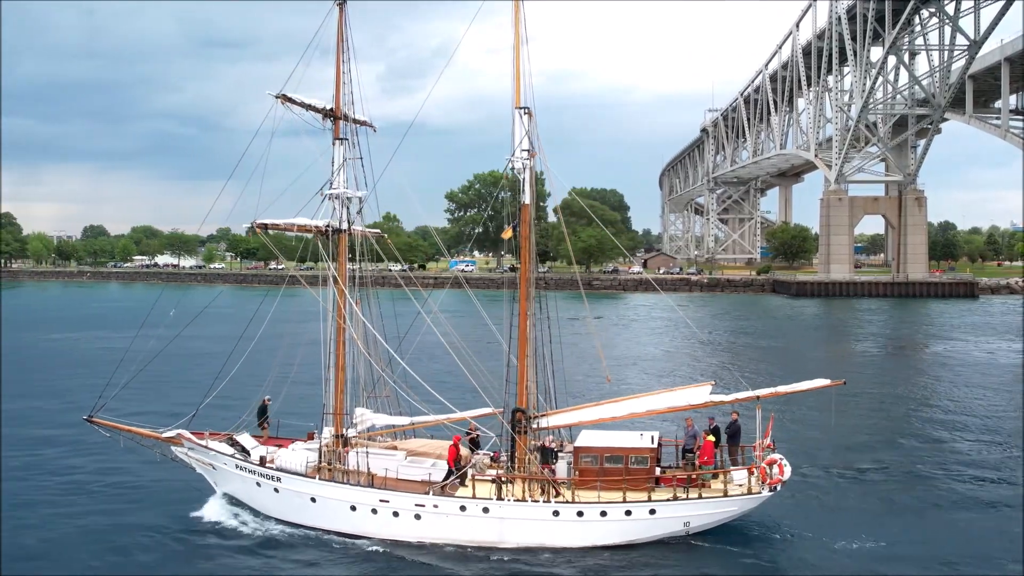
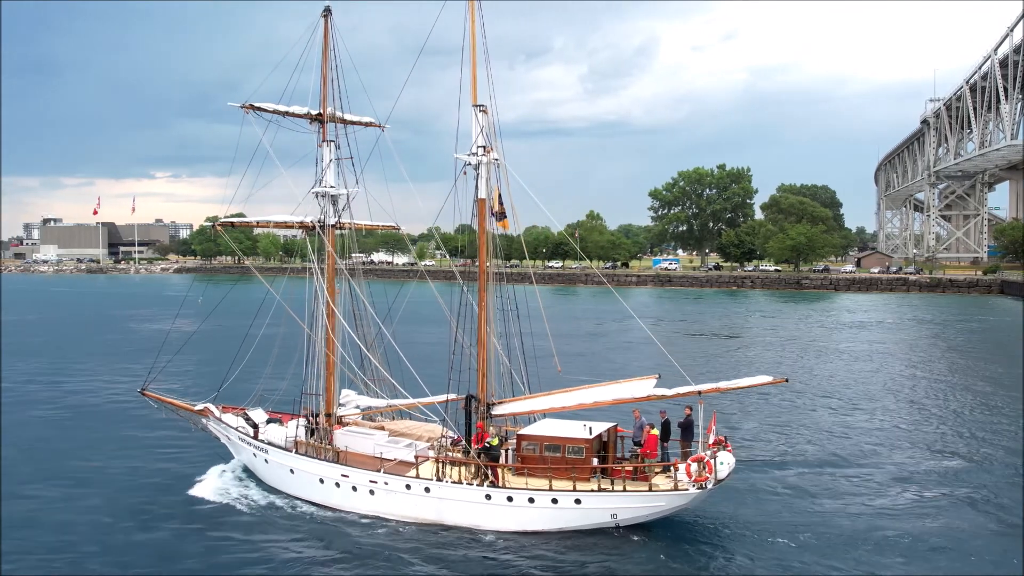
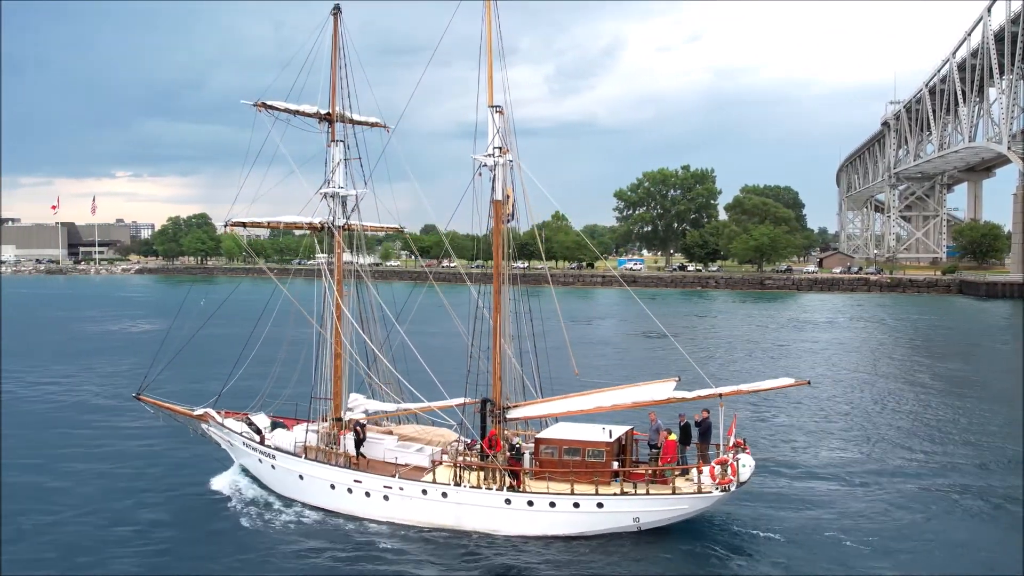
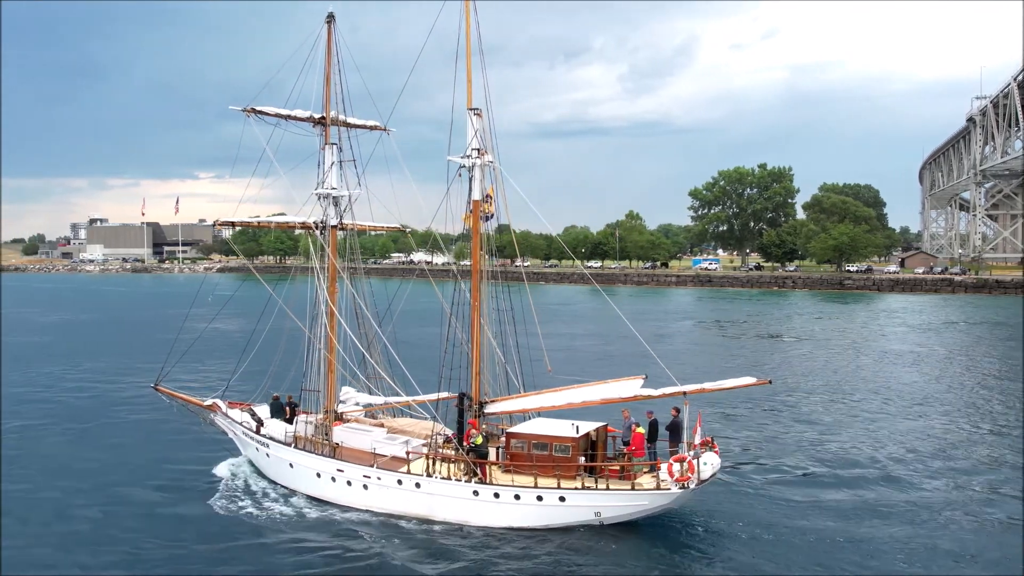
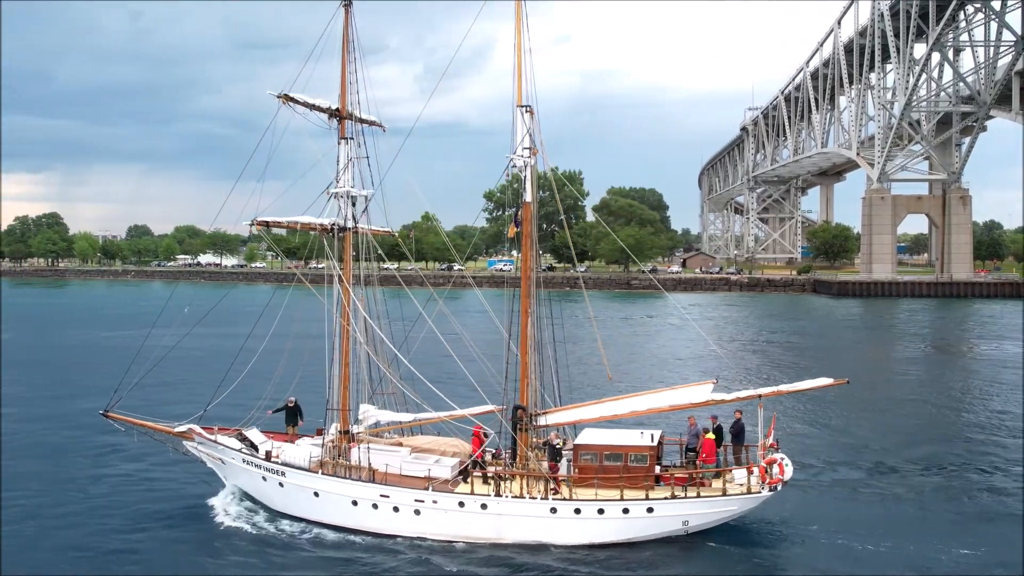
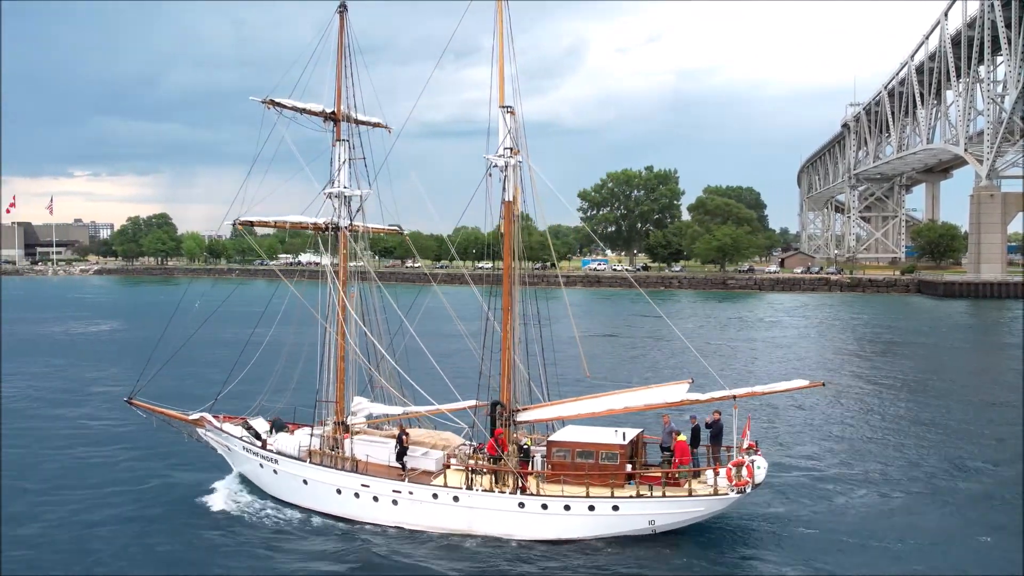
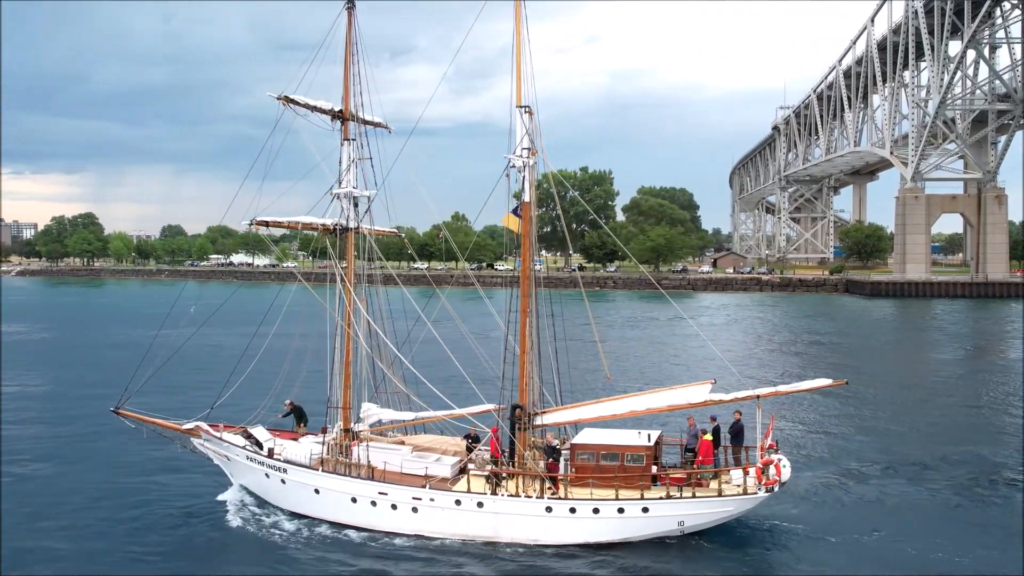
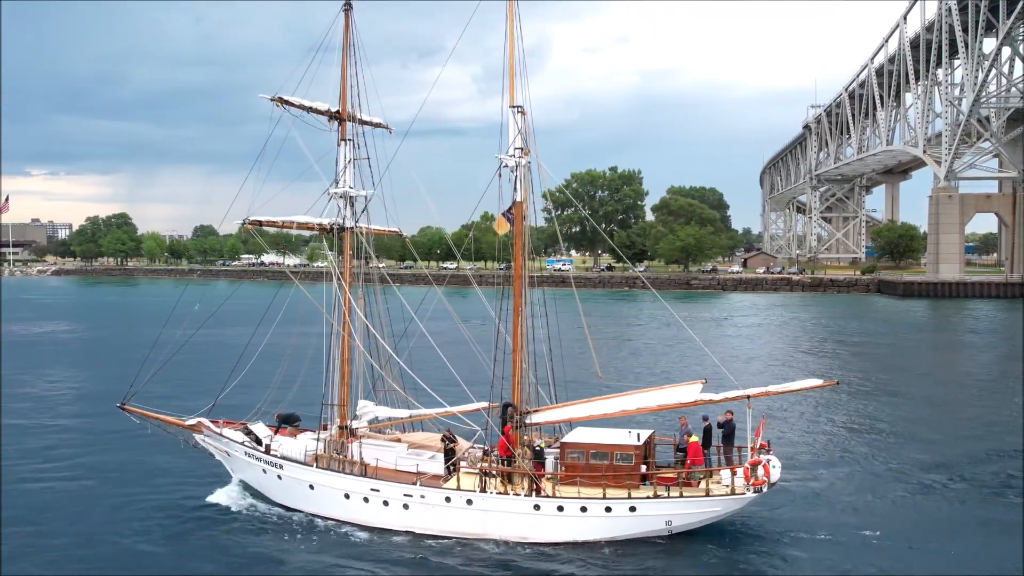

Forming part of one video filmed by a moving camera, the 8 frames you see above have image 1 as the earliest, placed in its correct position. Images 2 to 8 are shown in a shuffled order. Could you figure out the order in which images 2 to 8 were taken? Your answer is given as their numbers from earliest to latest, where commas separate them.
5, 7, 8, 6, 3, 2, 4
